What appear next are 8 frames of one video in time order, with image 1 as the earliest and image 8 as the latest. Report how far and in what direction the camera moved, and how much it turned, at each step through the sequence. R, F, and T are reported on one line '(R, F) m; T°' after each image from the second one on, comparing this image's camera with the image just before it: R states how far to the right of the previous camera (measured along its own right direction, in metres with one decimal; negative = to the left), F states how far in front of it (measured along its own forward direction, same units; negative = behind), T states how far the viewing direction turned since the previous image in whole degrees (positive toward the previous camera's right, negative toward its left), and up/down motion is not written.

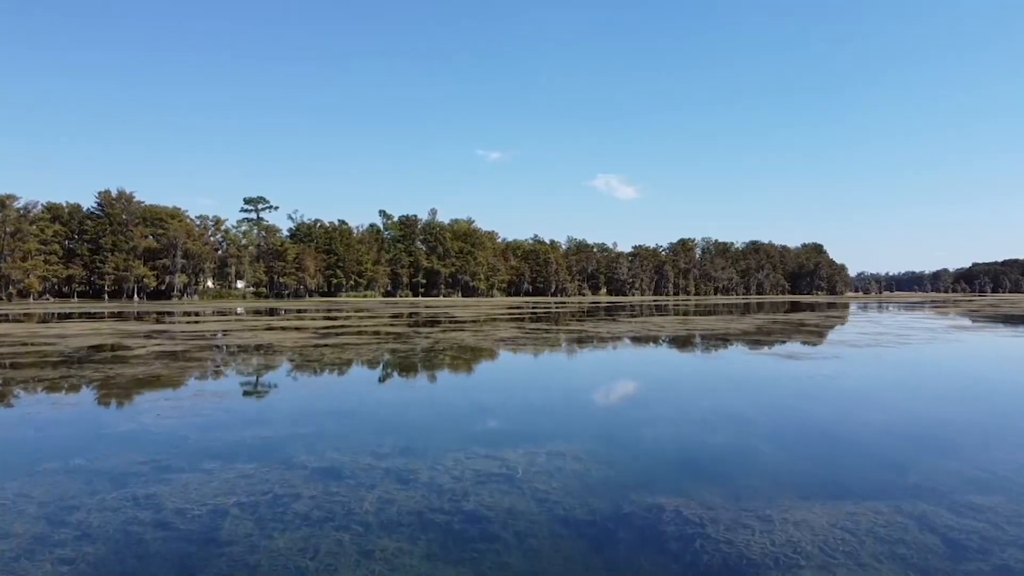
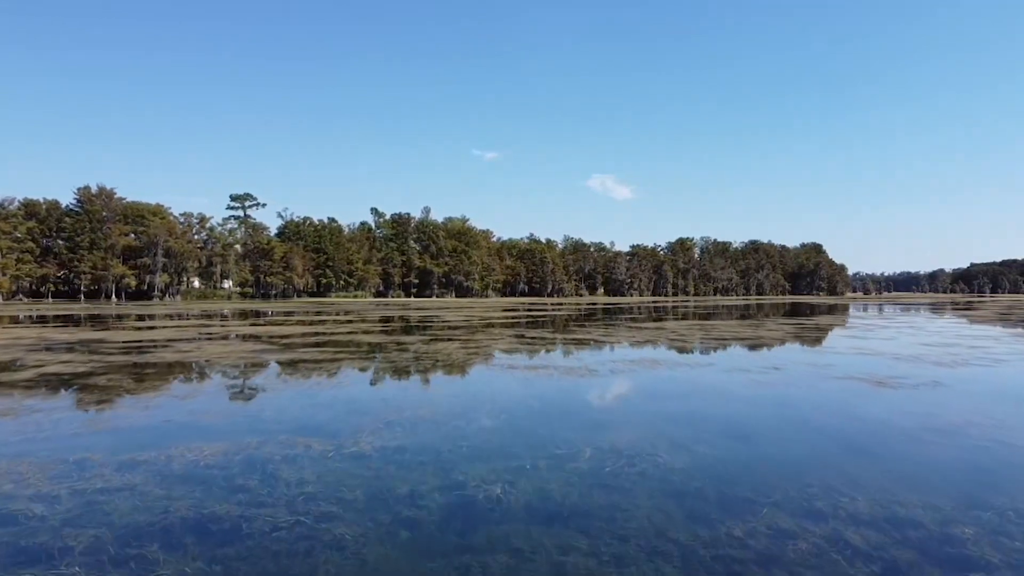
(-0.1, +5.3) m; 0°
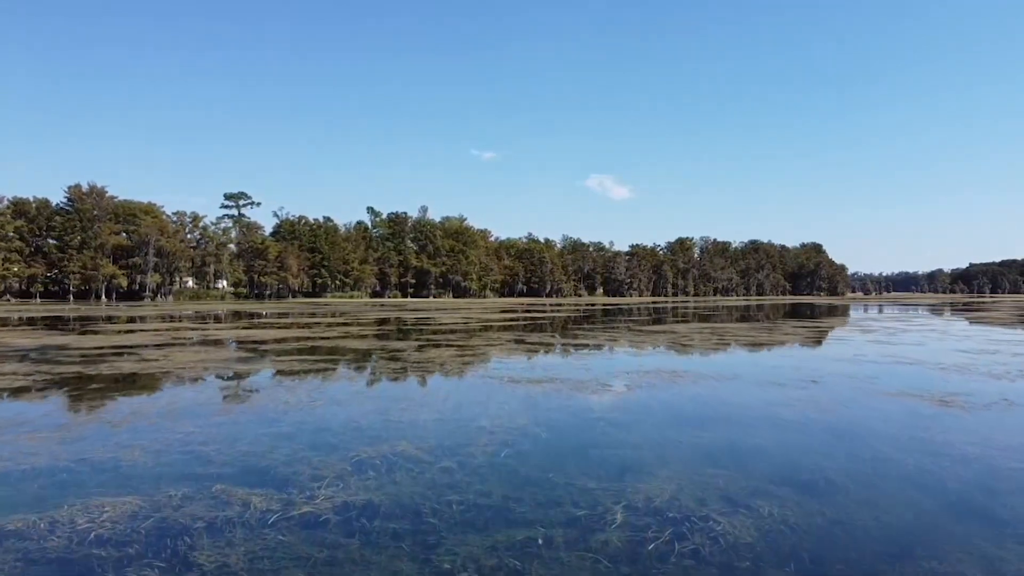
(-0.1, +2.4) m; 0°
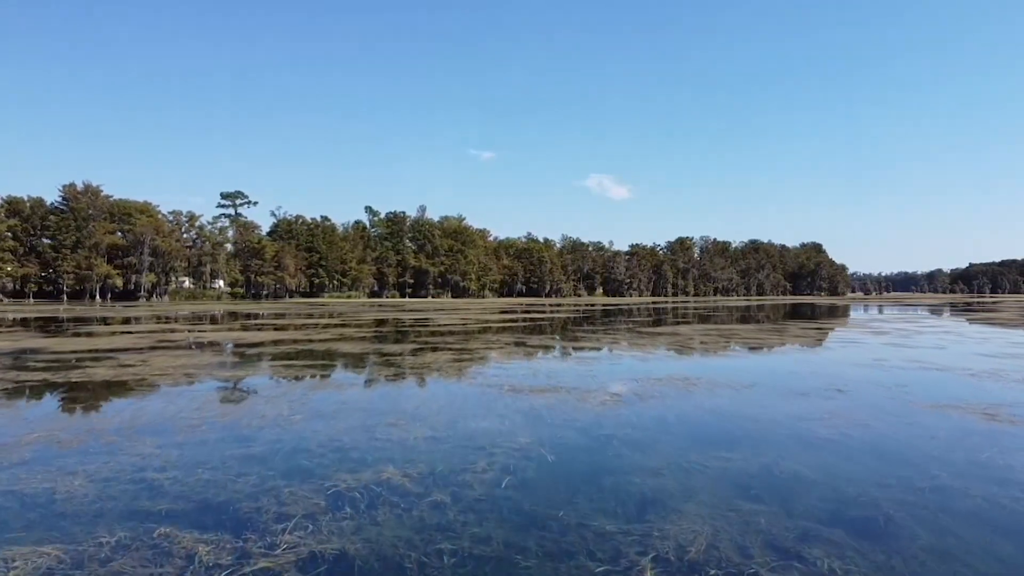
(0.0, +1.3) m; 0°
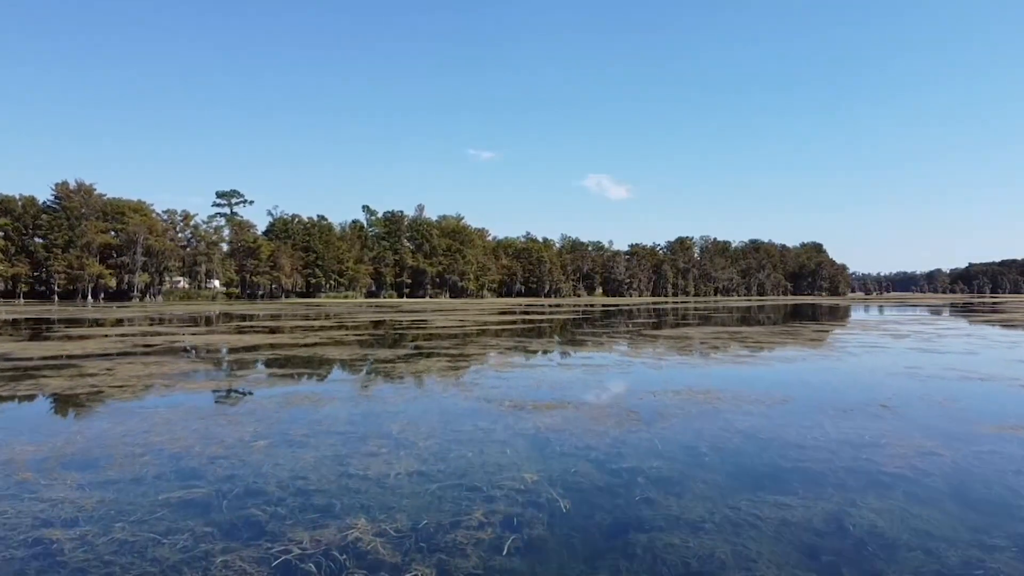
(-0.1, +1.9) m; 0°
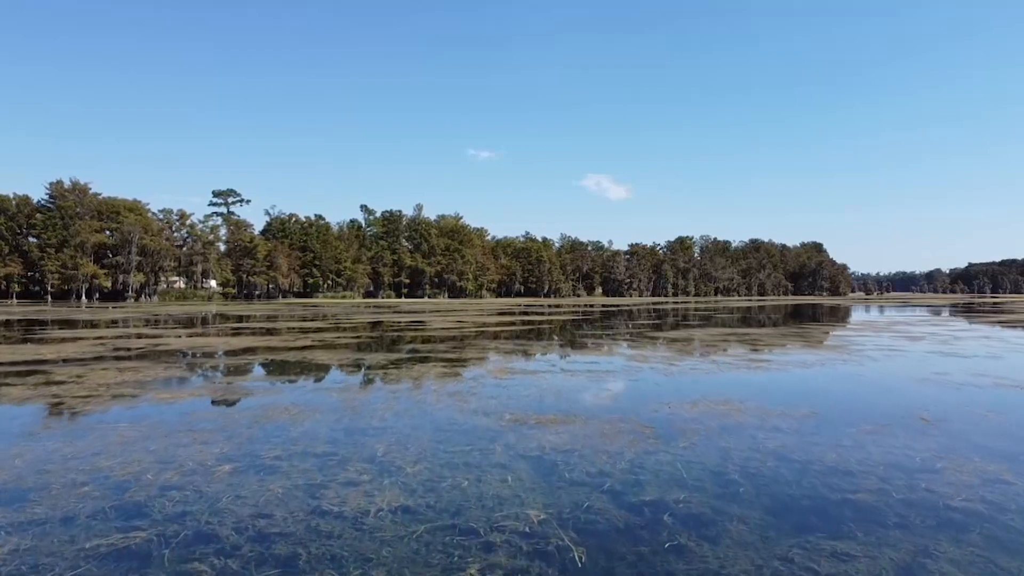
(0.0, +1.4) m; 0°
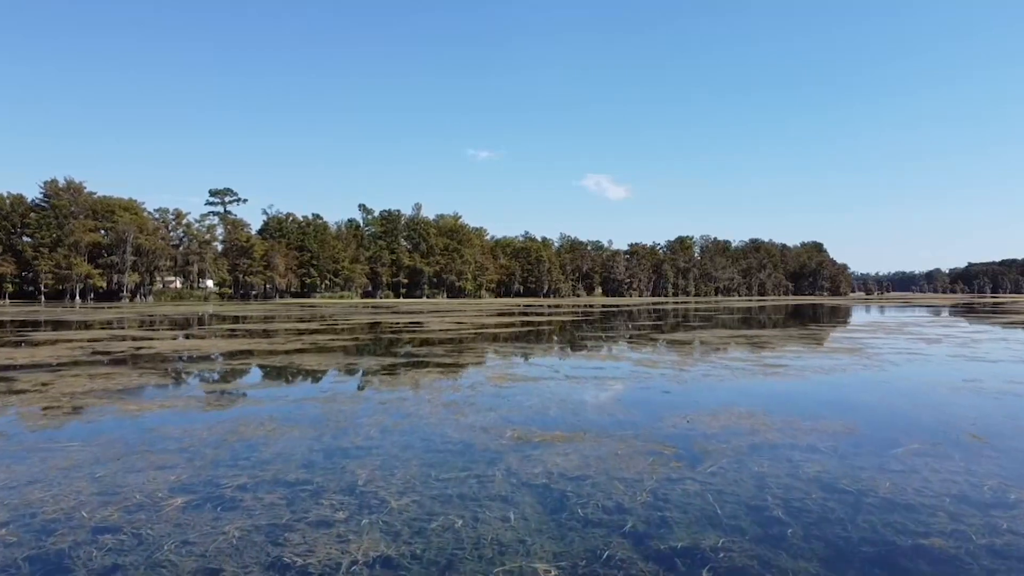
(0.0, +1.4) m; 0°
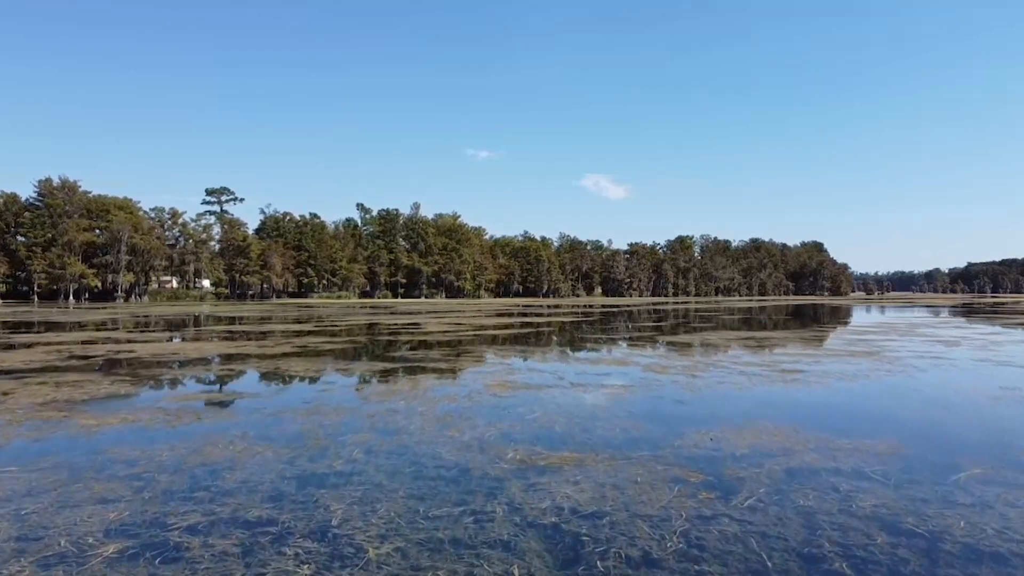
(0.0, +1.4) m; 0°
